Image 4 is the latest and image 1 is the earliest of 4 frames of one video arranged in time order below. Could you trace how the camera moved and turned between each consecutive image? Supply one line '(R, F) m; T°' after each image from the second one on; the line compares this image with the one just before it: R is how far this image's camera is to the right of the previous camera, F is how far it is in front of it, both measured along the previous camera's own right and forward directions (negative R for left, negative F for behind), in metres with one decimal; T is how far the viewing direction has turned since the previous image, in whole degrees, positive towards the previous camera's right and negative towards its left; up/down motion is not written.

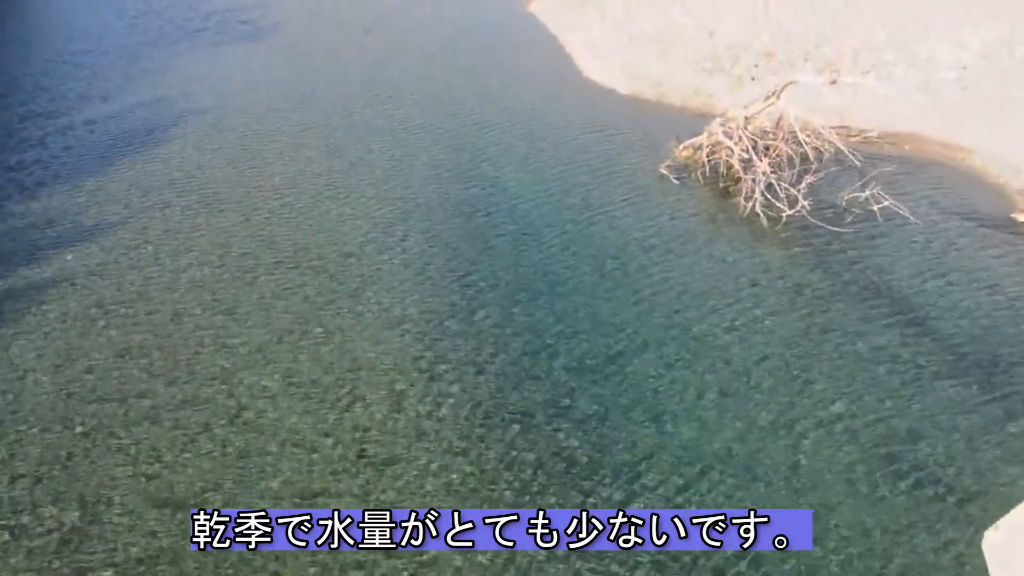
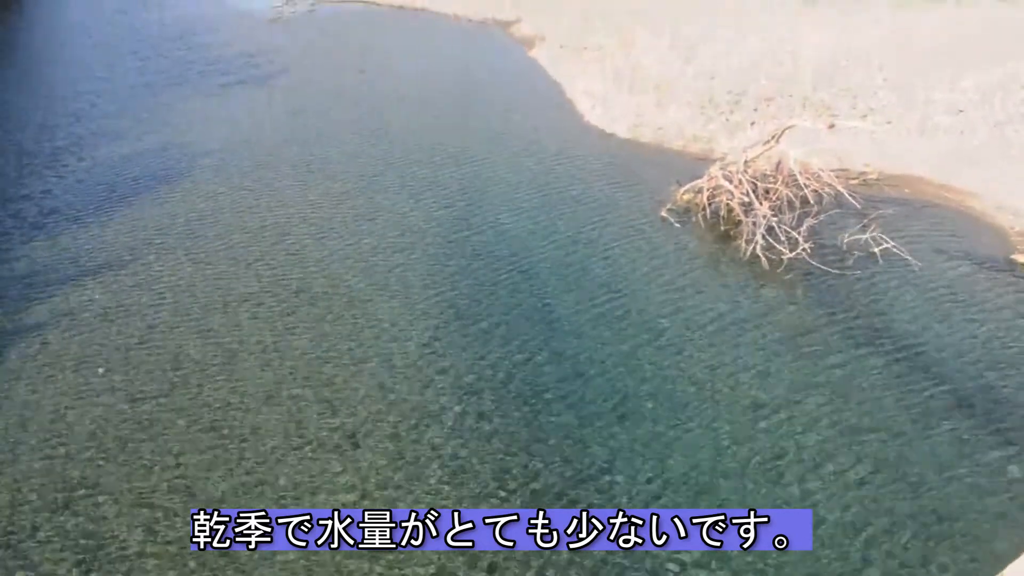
(+2.9, -0.6) m; -9°
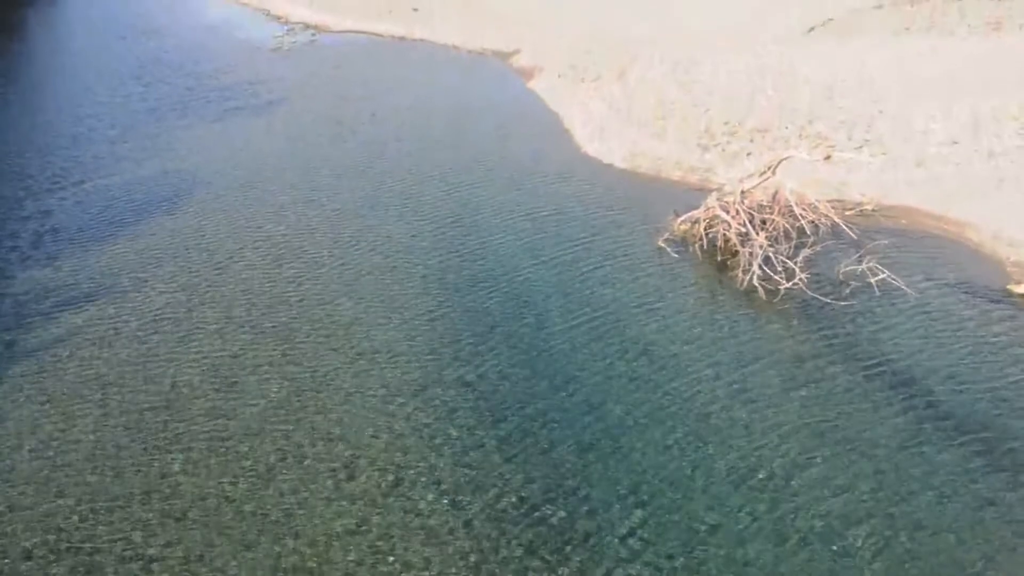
(+0.1, 0.0) m; 0°
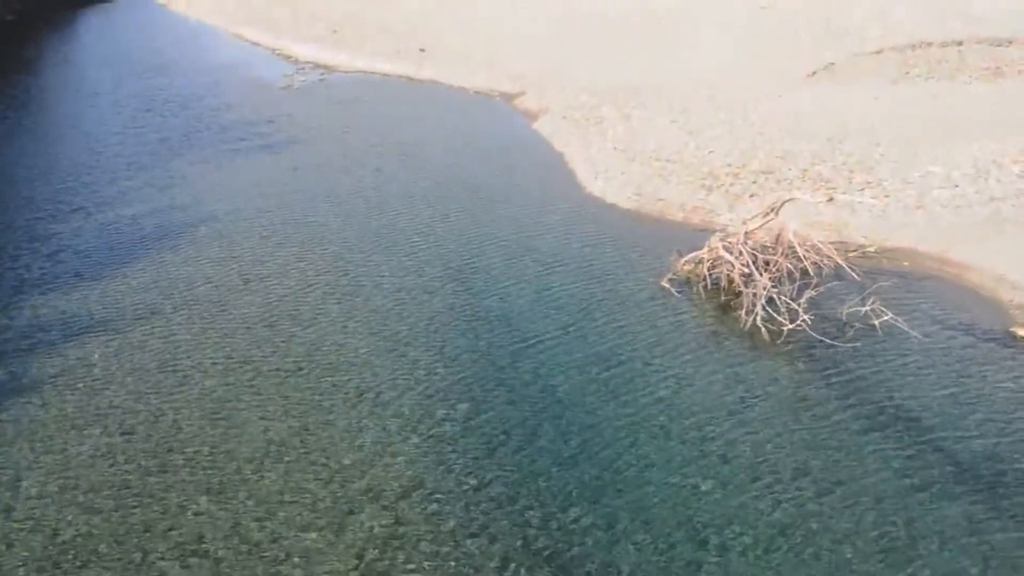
(-0.1, -0.1) m; 0°
